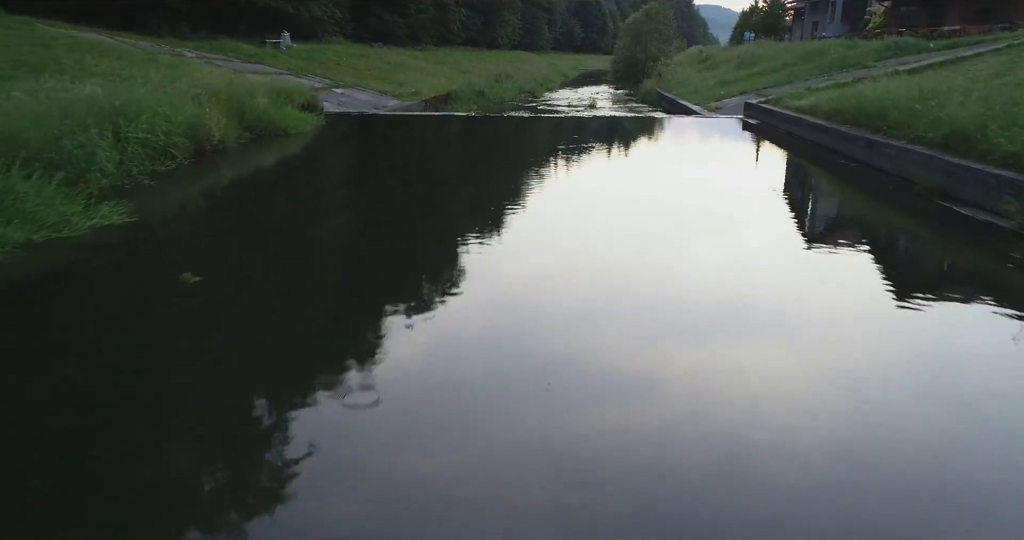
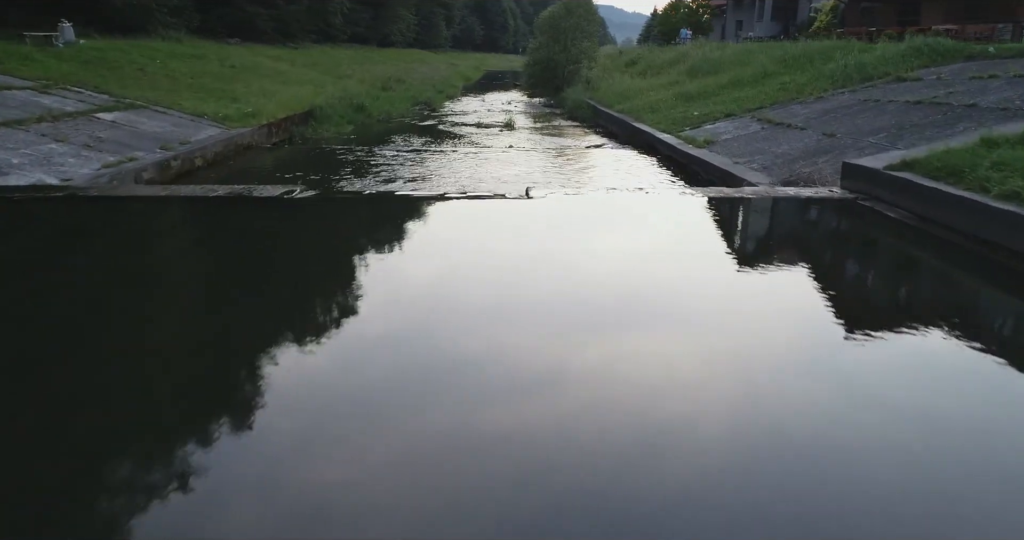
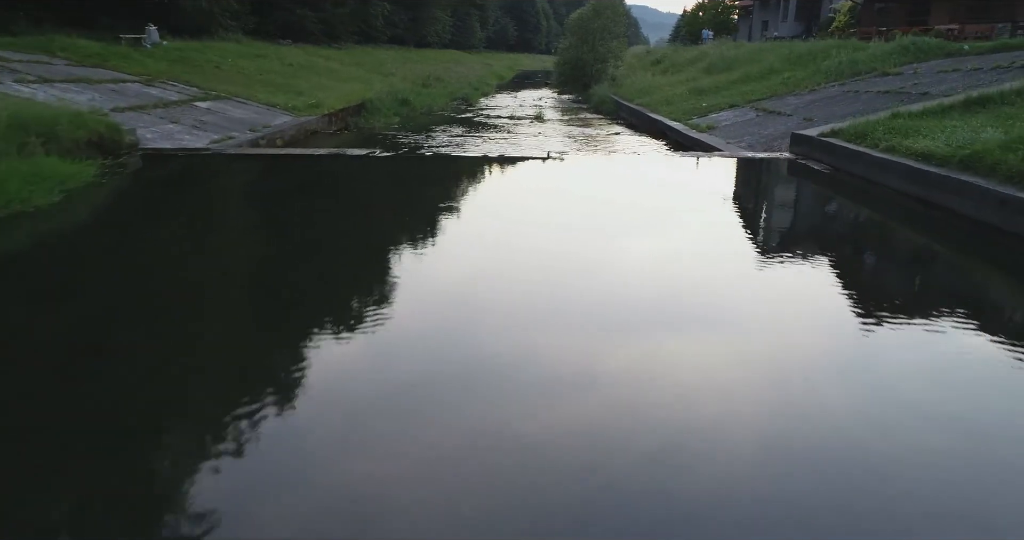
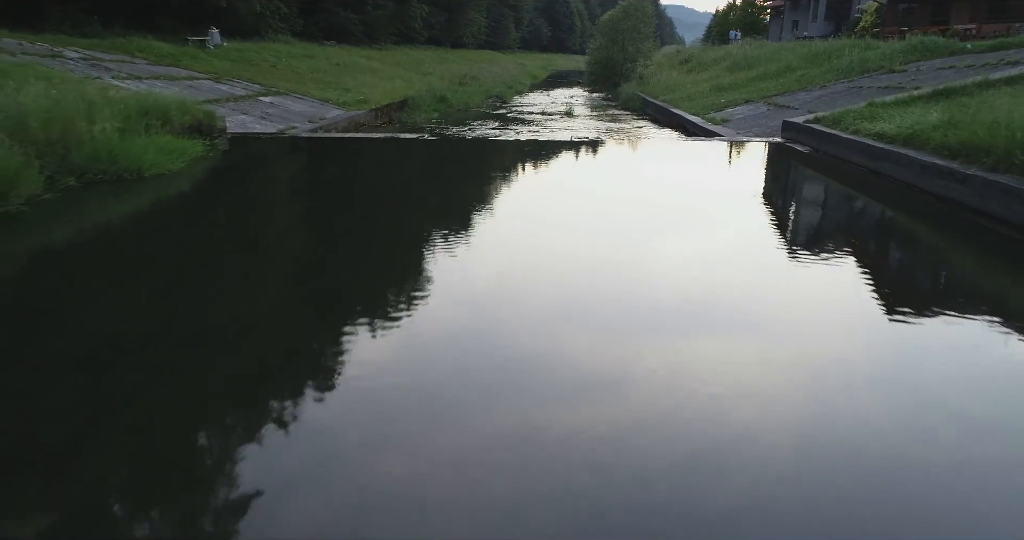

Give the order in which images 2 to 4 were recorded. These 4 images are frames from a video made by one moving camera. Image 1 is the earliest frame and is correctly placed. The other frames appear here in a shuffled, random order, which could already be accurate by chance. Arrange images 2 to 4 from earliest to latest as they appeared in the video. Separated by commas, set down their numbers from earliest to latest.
4, 3, 2
